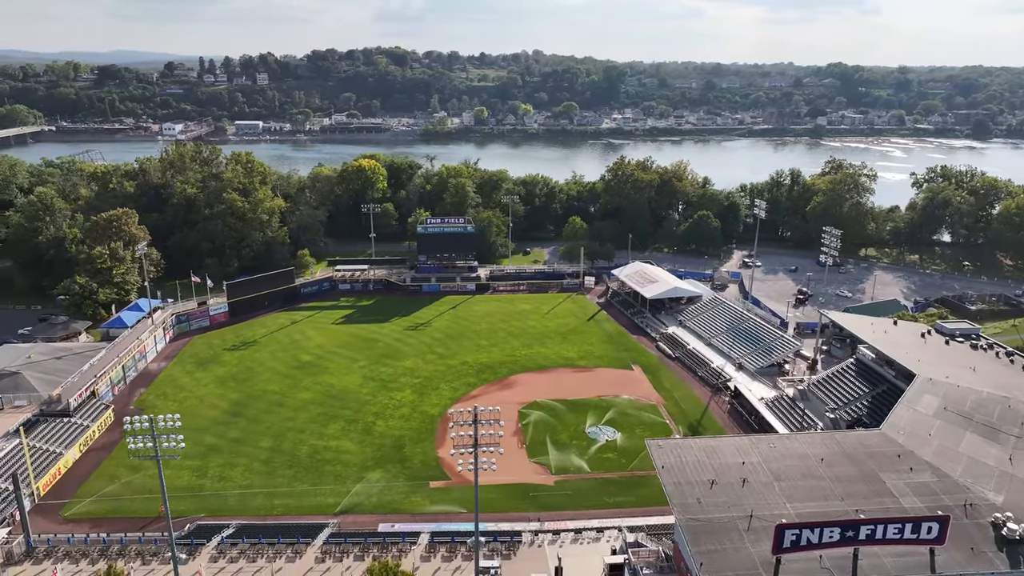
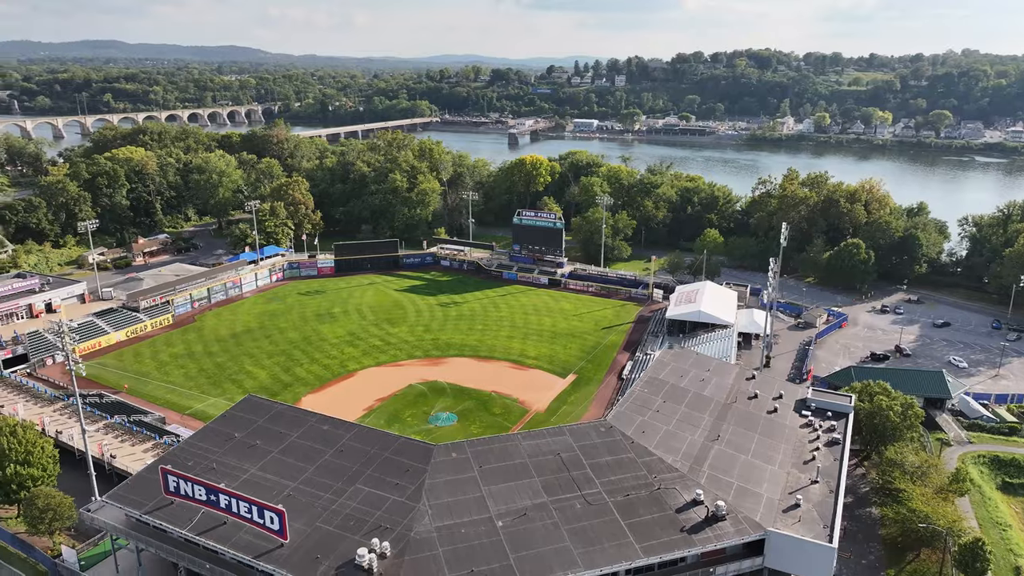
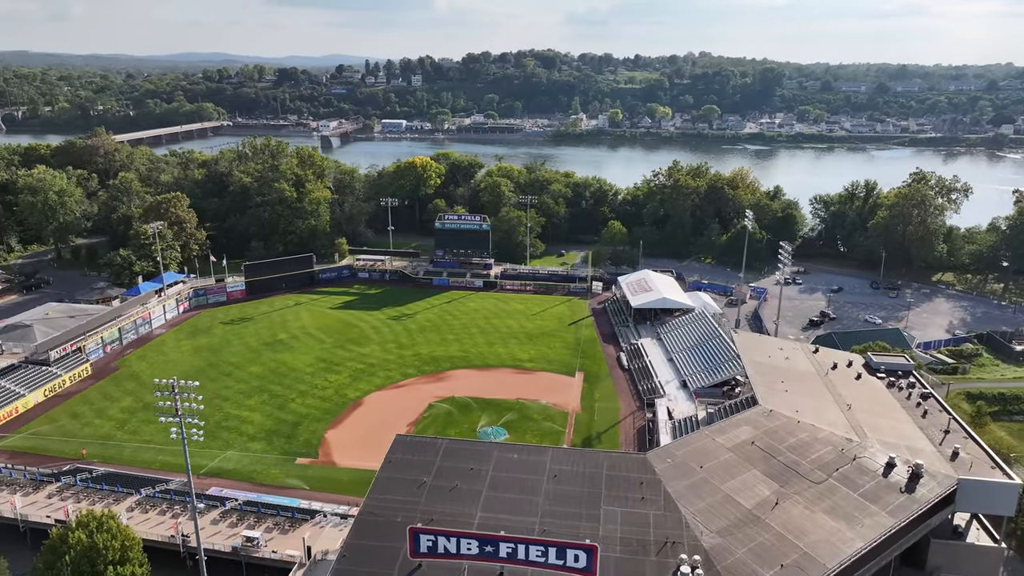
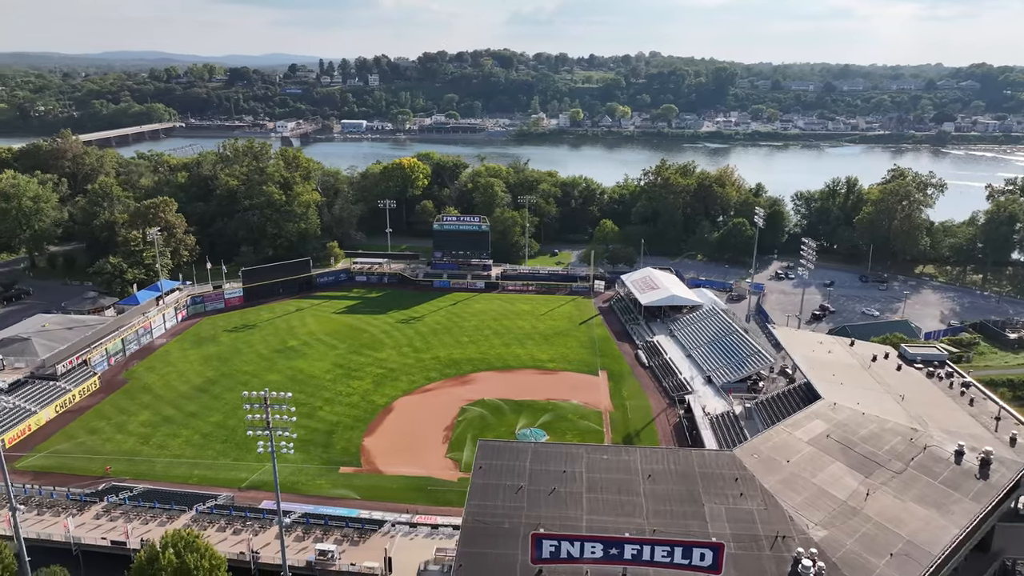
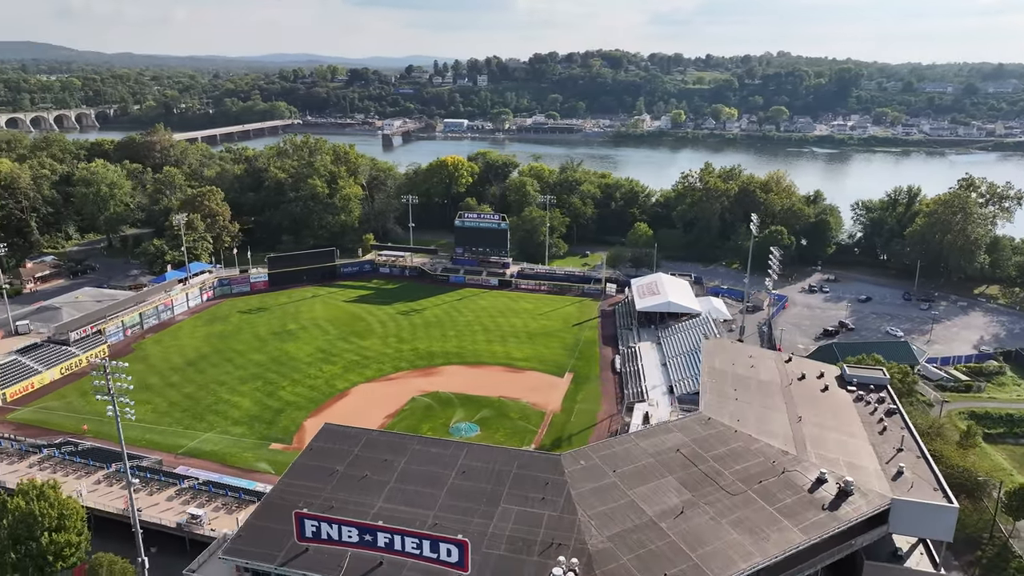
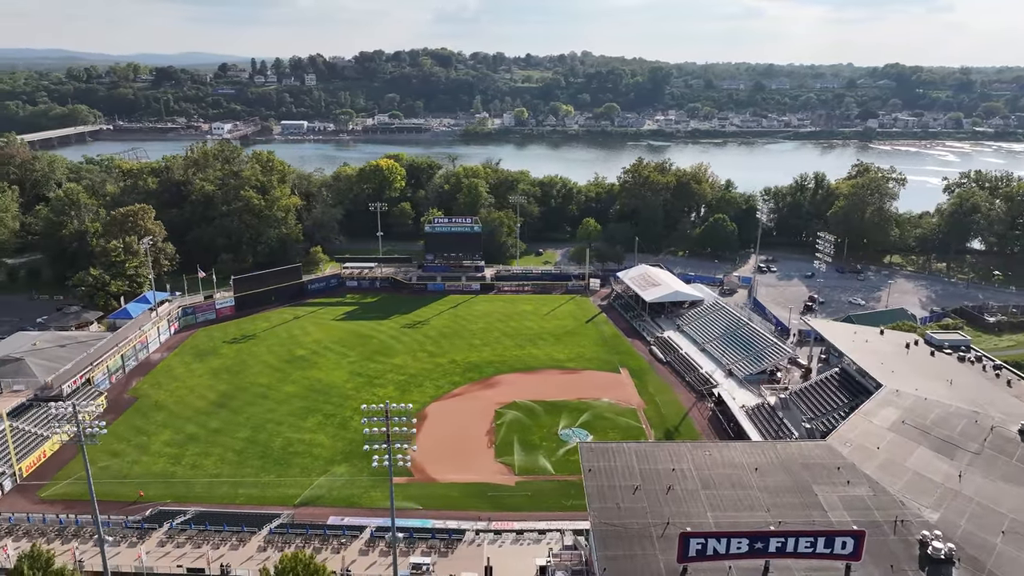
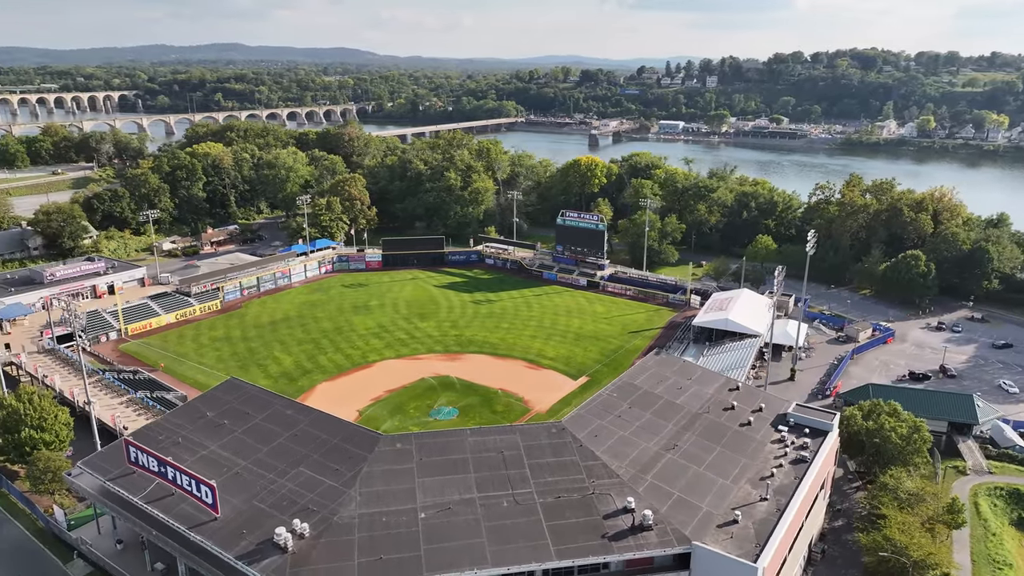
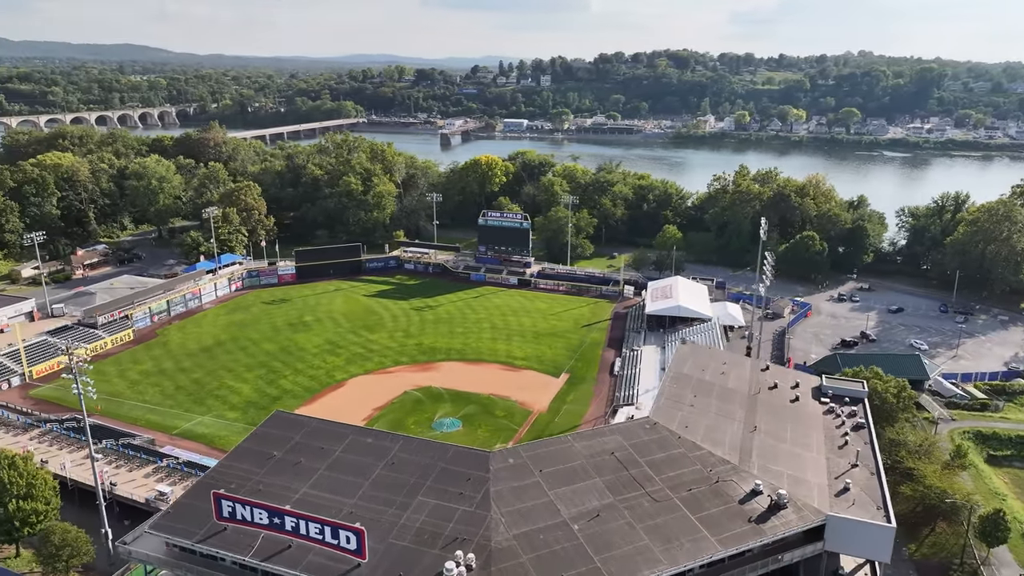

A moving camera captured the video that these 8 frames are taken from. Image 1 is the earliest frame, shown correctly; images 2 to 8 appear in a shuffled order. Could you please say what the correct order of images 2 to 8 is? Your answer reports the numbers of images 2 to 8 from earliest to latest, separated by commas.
6, 4, 3, 5, 8, 2, 7
